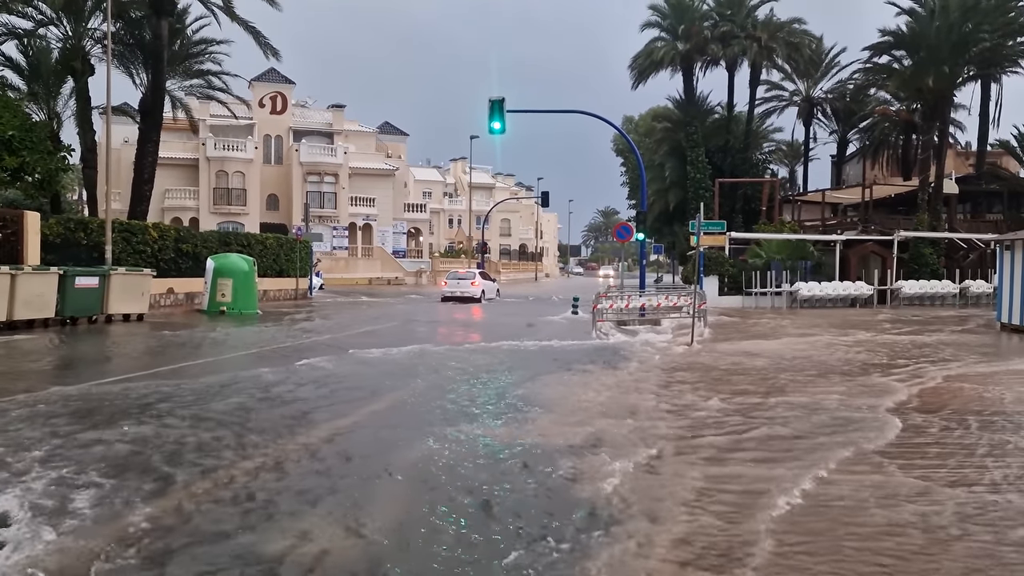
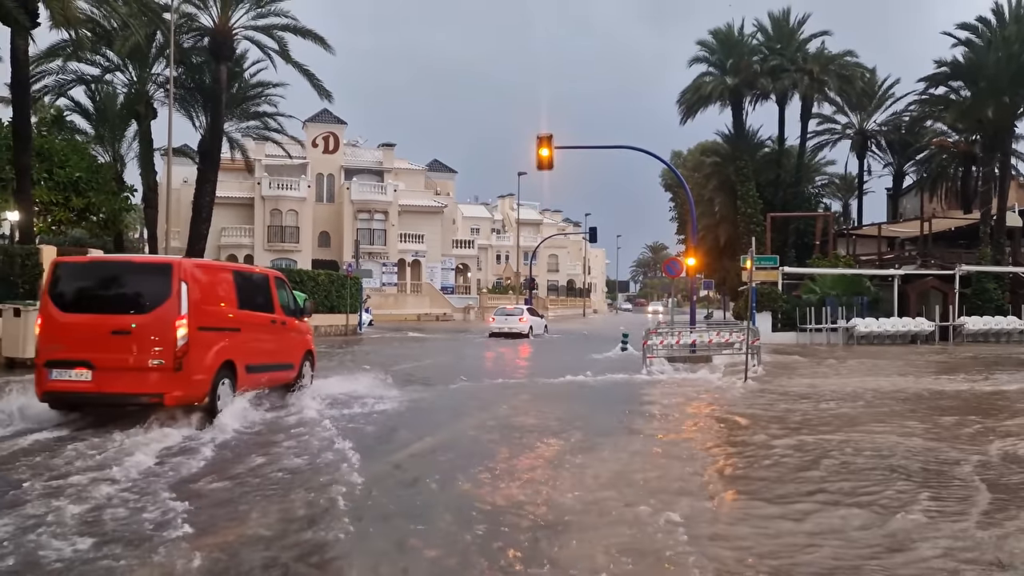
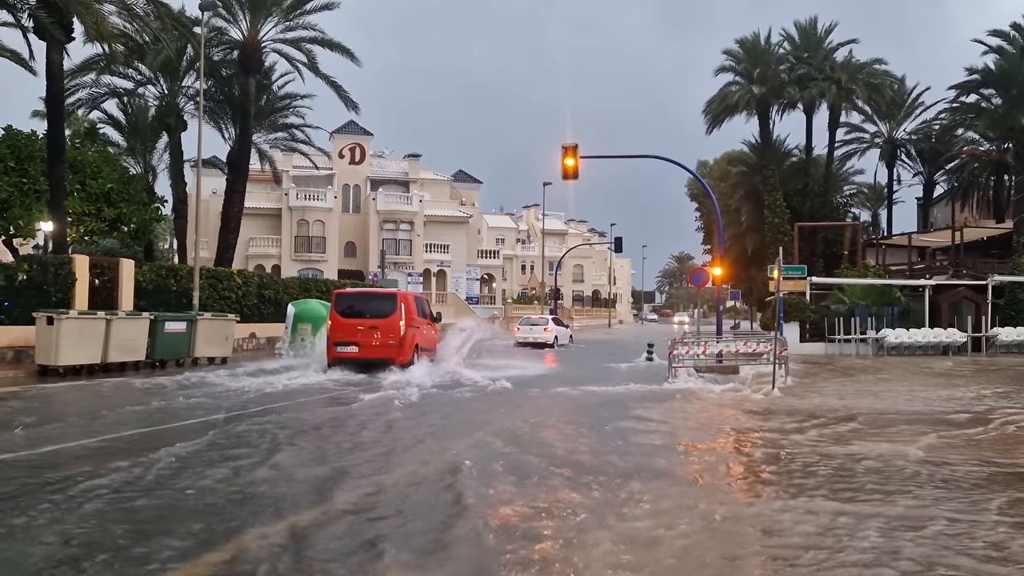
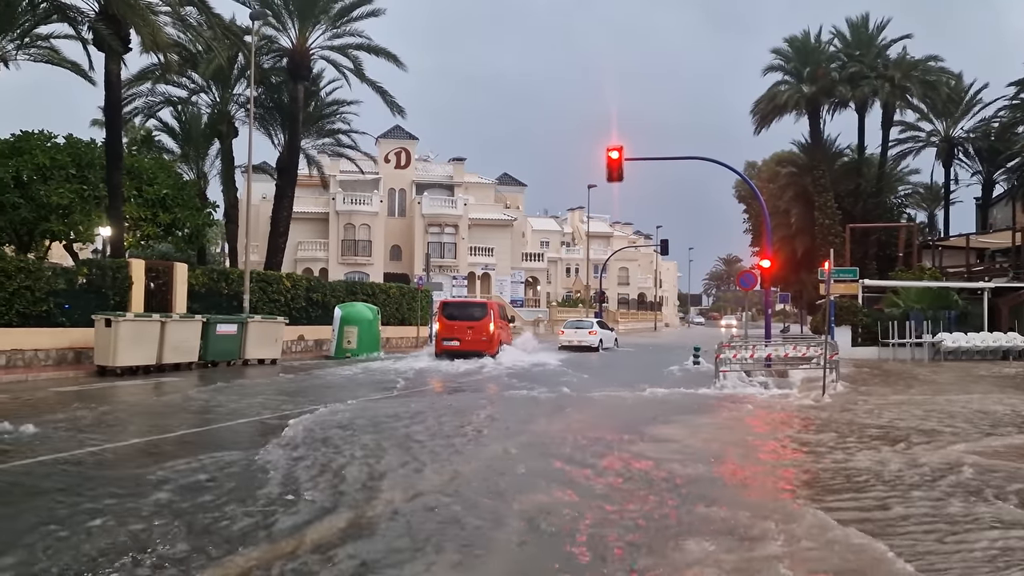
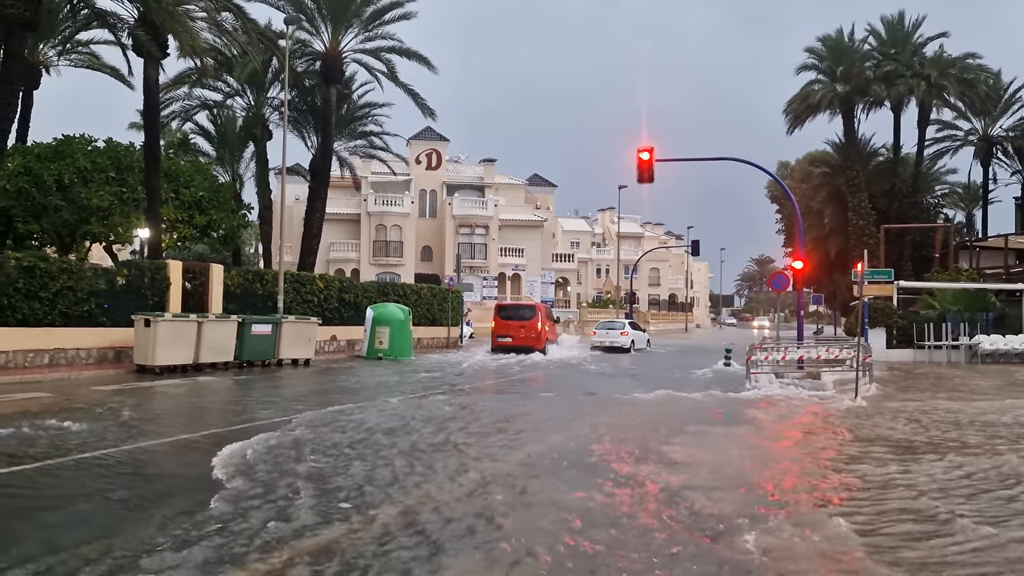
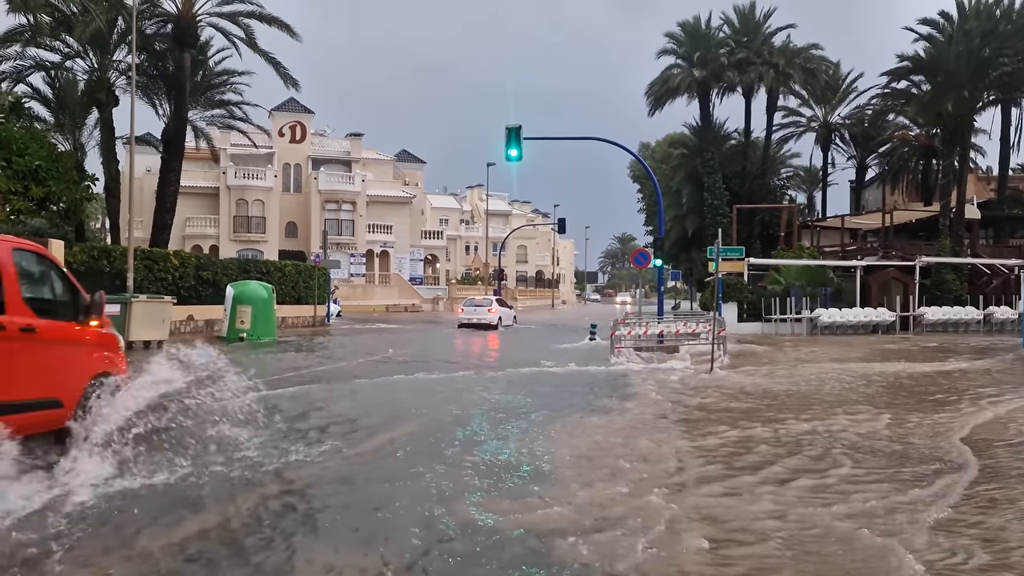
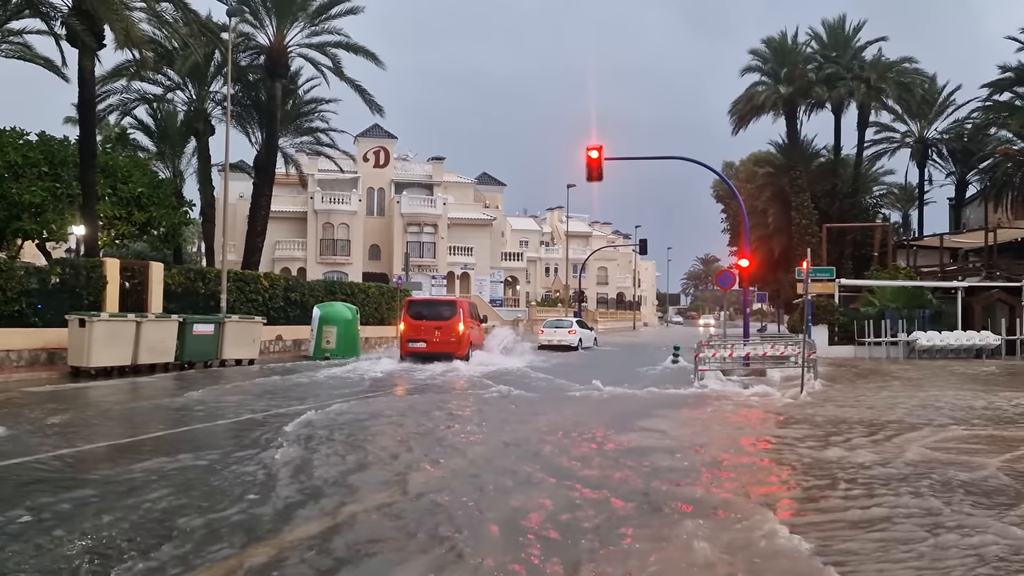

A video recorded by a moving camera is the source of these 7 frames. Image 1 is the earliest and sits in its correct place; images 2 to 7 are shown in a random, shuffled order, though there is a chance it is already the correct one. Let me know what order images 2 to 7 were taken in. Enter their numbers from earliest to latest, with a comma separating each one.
6, 2, 3, 7, 4, 5
